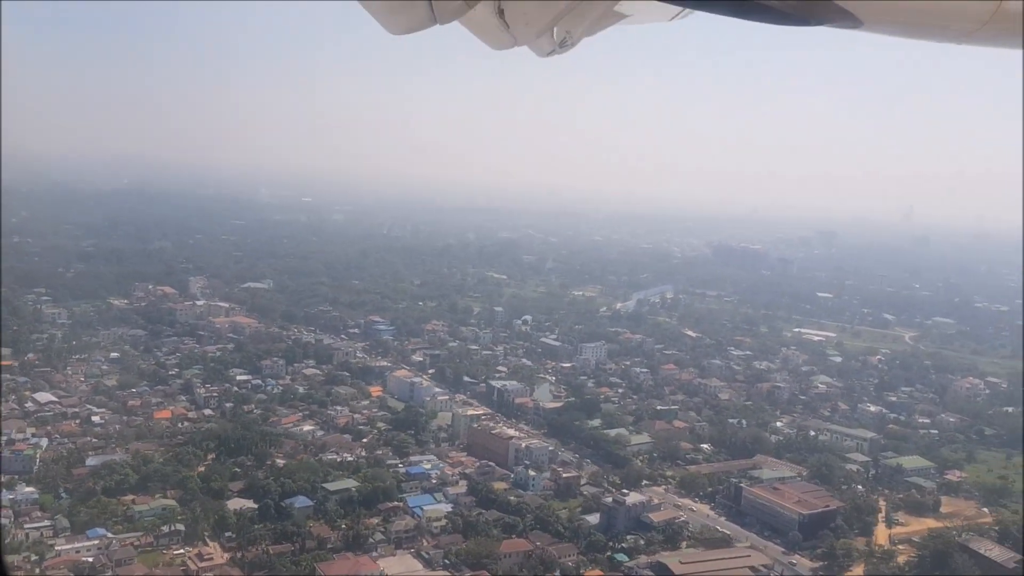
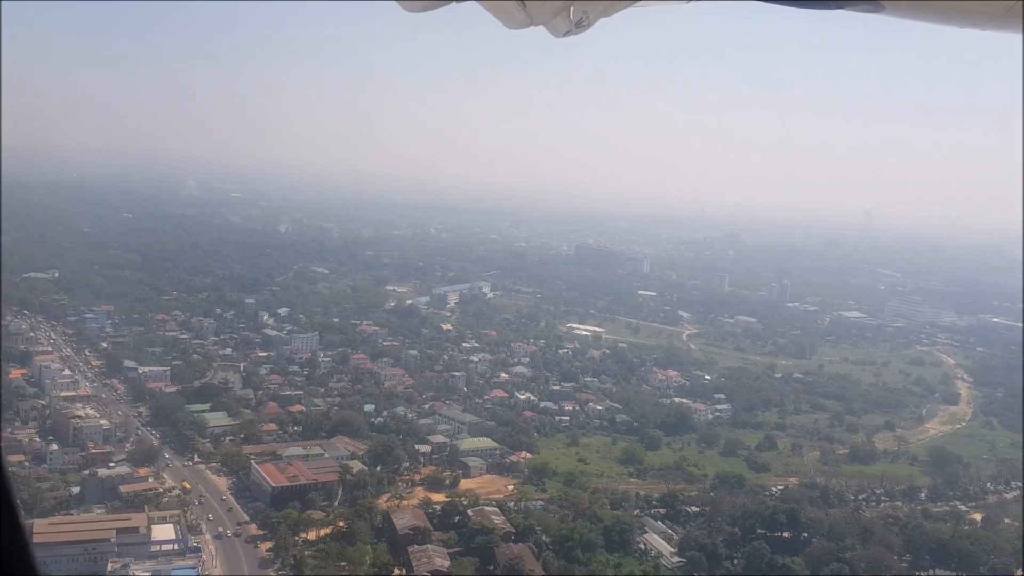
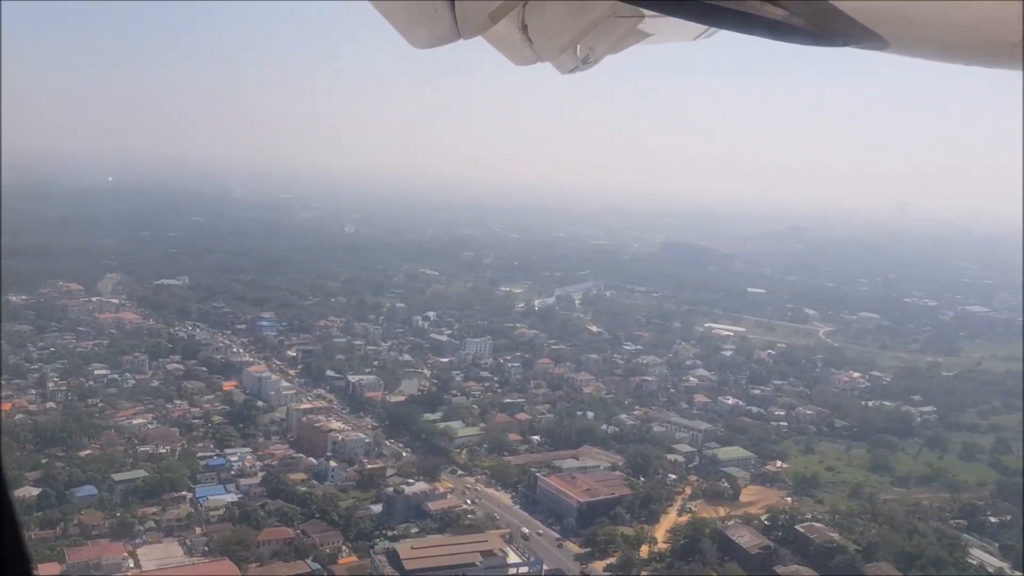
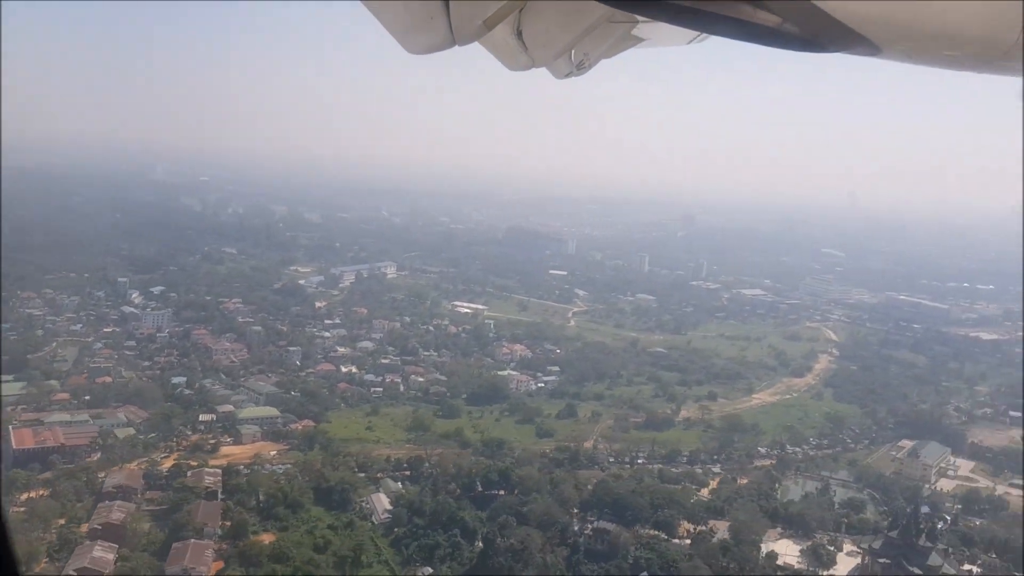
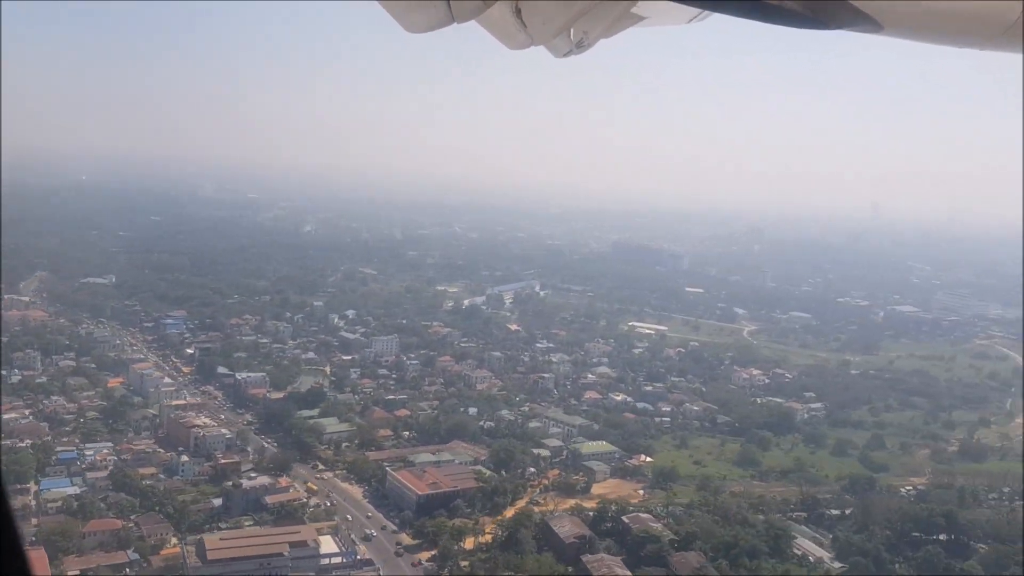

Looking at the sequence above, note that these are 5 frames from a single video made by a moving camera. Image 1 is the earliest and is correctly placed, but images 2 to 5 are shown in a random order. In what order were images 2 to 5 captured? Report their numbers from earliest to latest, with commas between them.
3, 5, 2, 4
